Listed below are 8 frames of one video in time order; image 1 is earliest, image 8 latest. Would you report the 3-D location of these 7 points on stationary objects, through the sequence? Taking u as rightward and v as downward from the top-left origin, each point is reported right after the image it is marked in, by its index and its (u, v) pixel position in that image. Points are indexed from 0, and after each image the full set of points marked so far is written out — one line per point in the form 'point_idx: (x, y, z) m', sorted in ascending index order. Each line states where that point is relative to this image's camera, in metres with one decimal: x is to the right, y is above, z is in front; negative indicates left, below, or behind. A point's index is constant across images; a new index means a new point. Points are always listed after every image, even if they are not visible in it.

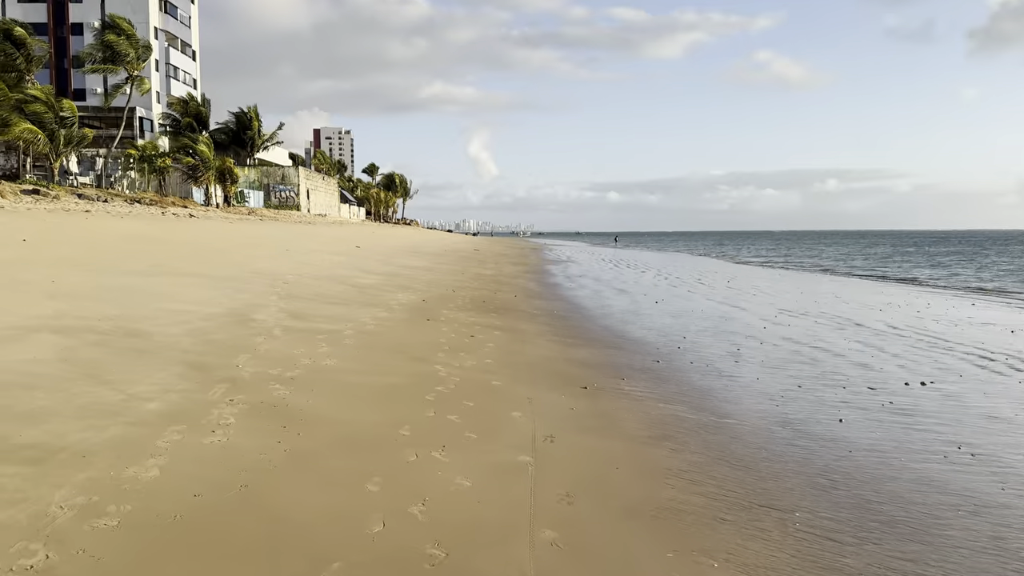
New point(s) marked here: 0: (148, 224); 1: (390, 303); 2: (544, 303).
0: (-7.9, +1.4, +17.8) m
1: (-1.5, -0.2, +10.2) m
2: (+0.6, -0.2, +12.8) m
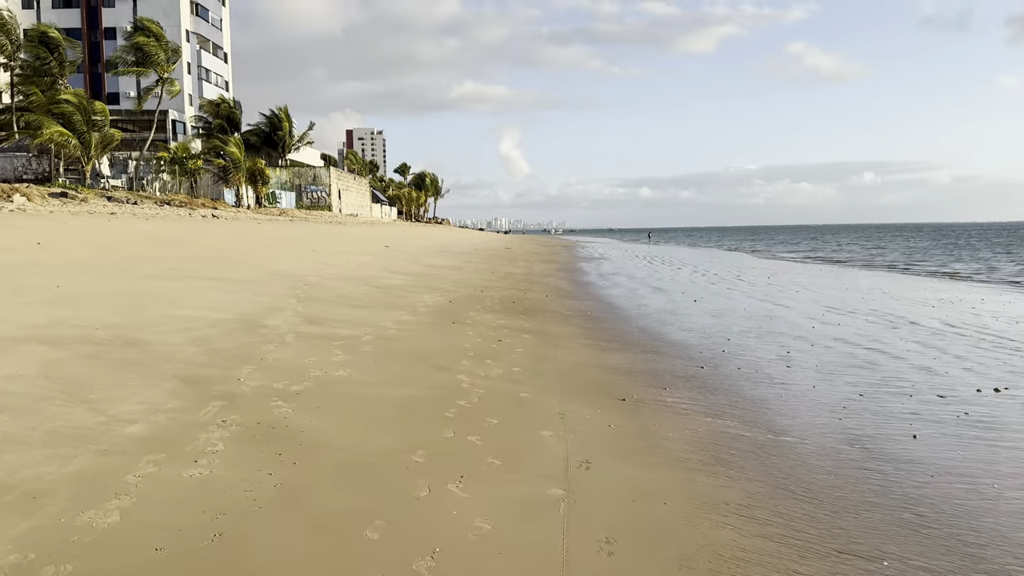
0: (-7.3, +1.3, +17.5) m
1: (-1.1, -0.2, +9.7) m
2: (+1.0, -0.2, +12.2) m
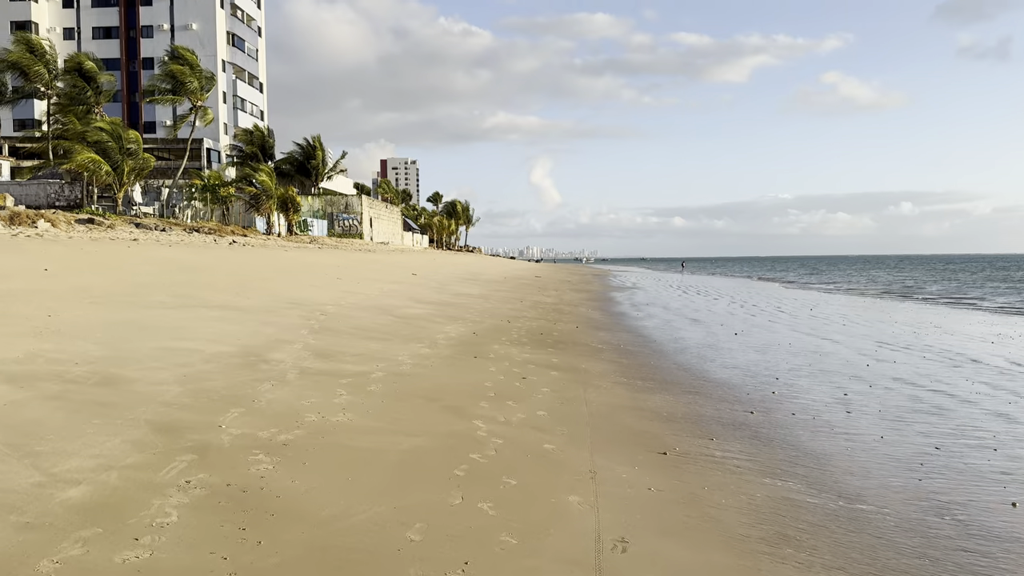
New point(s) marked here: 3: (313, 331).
0: (-6.6, +0.8, +17.2) m
1: (-0.8, -0.5, +9.0) m
2: (+1.4, -0.7, +11.5) m
3: (-2.0, -0.4, +8.2) m
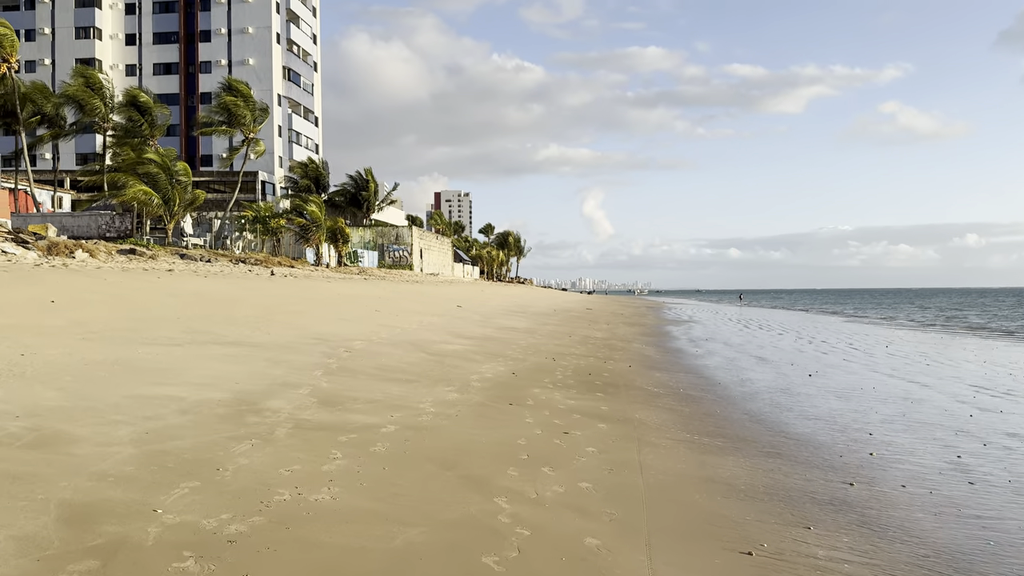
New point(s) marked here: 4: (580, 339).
0: (-5.7, +0.1, +16.5) m
1: (-0.4, -0.9, +8.0) m
2: (+2.0, -1.1, +10.3) m
3: (-1.6, -0.7, +7.2) m
4: (+1.3, -1.0, +15.5) m
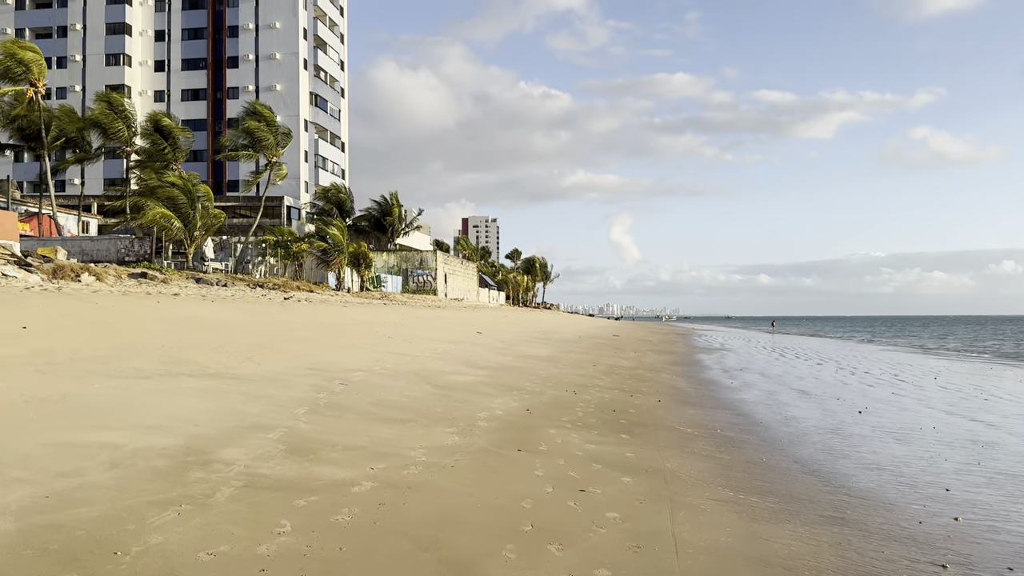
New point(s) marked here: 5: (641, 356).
0: (-5.3, -0.4, +15.8) m
1: (-0.3, -1.1, +7.0) m
2: (+2.2, -1.4, +9.3) m
3: (-1.6, -0.9, +6.3) m
4: (+1.7, -1.4, +14.5) m
5: (+3.0, -1.6, +19.3) m
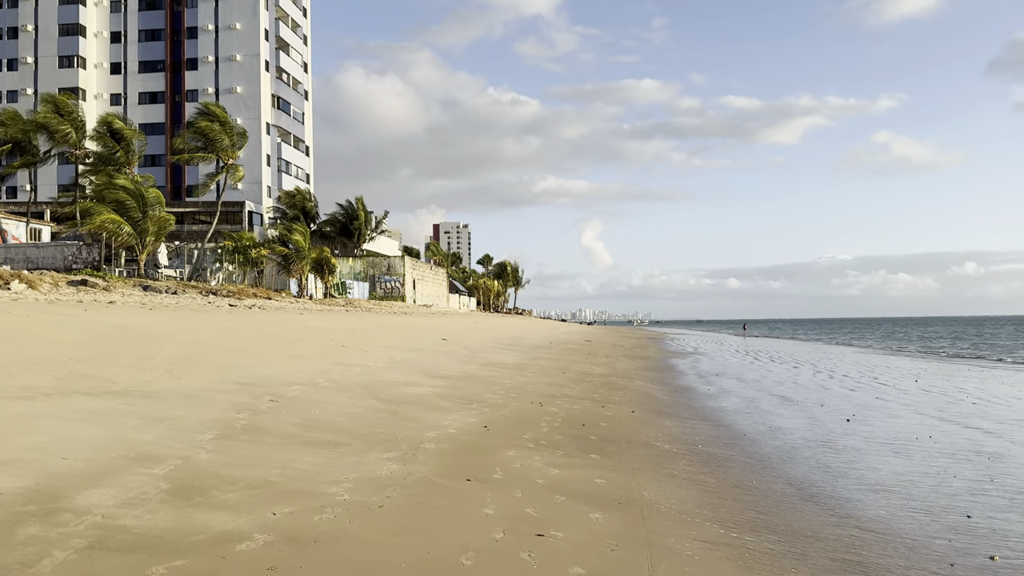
0: (-5.9, -0.5, +14.7) m
1: (-0.7, -1.1, +6.1) m
2: (+1.8, -1.4, +8.4) m
3: (-1.9, -1.0, +5.3) m
4: (+1.1, -1.5, +13.6) m
5: (+2.3, -1.7, +18.4) m
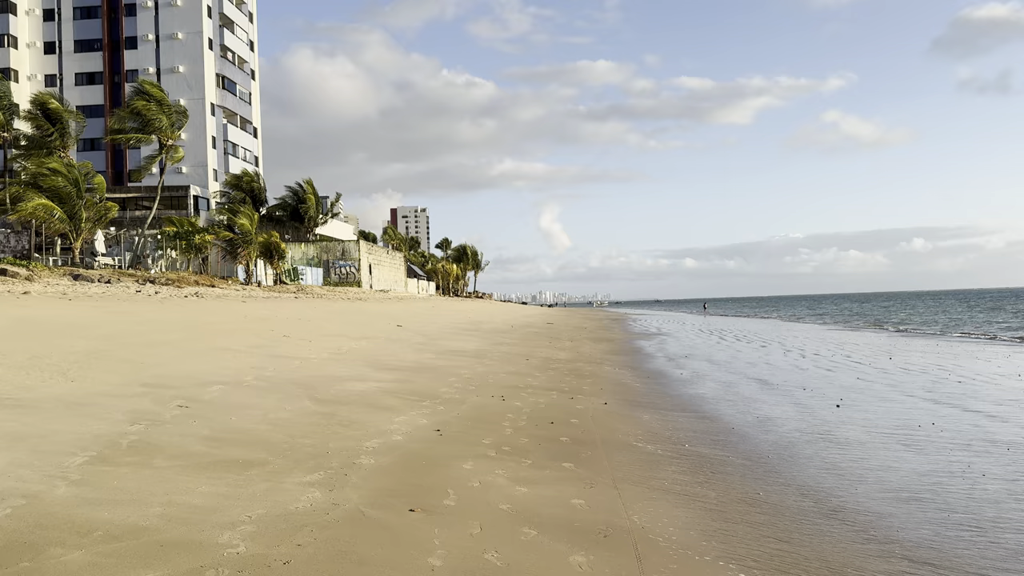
0: (-6.6, -0.3, +13.3) m
1: (-0.9, -1.0, +5.0) m
2: (+1.4, -1.2, +7.5) m
3: (-2.1, -0.9, +4.2) m
4: (+0.4, -1.2, +12.6) m
5: (+1.4, -1.2, +17.5) m
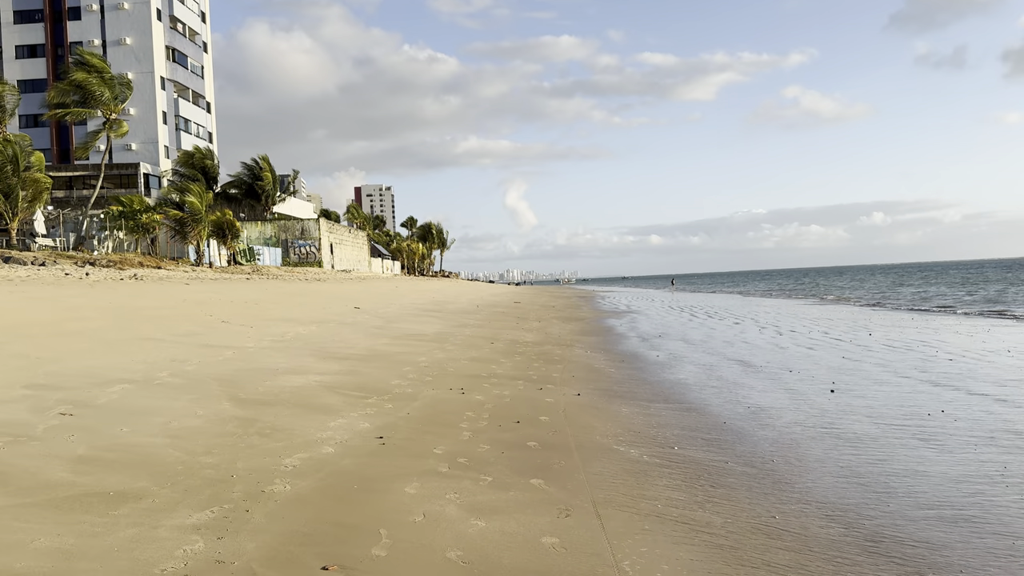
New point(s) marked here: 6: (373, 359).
0: (-7.2, 0.0, +12.1) m
1: (-1.1, -0.9, +4.0) m
2: (+1.1, -1.0, +6.6) m
3: (-2.3, -0.8, +3.1) m
4: (-0.1, -0.8, +11.6) m
5: (+0.7, -0.8, +16.6) m
6: (-1.6, -0.8, +9.3) m
